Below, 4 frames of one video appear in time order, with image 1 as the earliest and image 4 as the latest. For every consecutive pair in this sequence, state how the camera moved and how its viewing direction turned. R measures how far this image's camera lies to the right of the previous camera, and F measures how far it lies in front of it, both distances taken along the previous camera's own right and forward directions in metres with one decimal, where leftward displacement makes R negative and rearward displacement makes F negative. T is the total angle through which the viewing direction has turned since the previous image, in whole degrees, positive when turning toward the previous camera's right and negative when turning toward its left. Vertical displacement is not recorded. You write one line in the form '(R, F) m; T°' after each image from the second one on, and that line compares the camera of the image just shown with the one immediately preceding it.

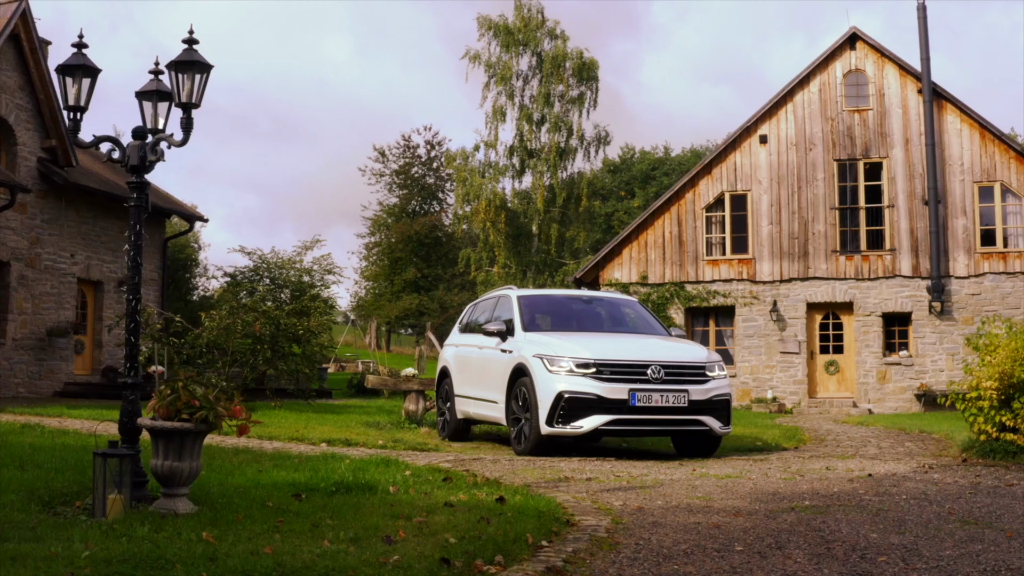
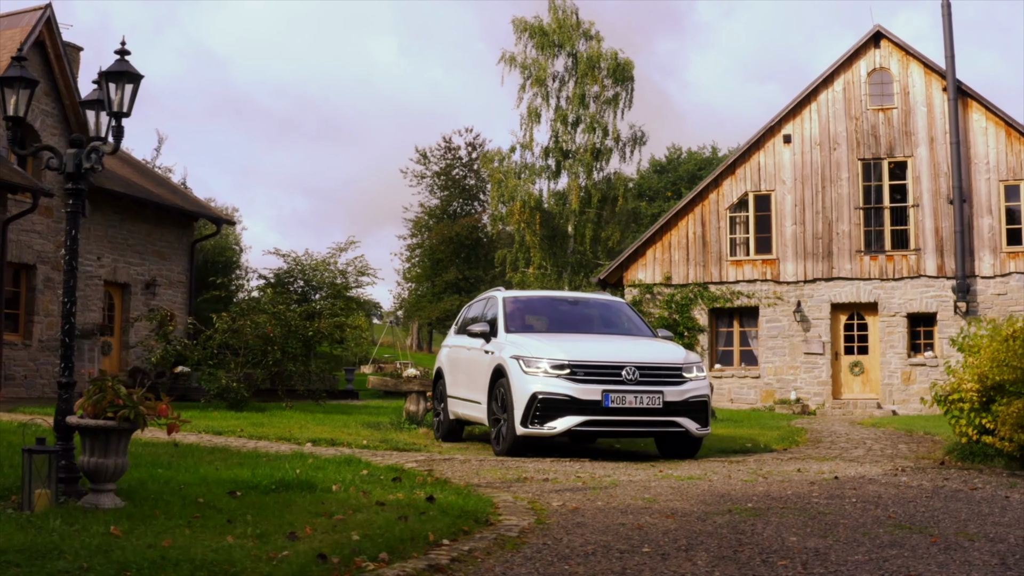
(+0.7, -0.1) m; -3°
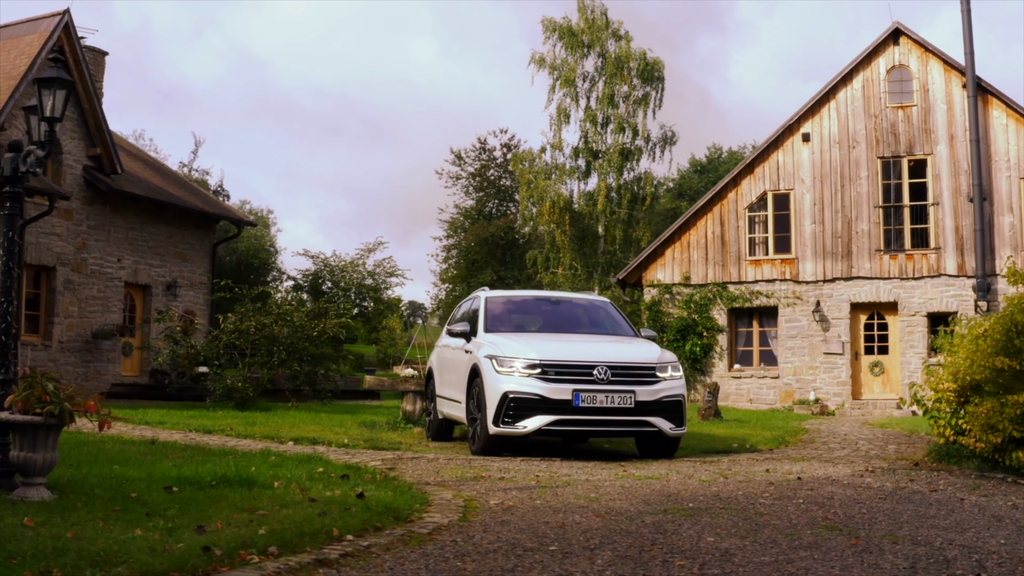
(+0.7, 0.0) m; -2°
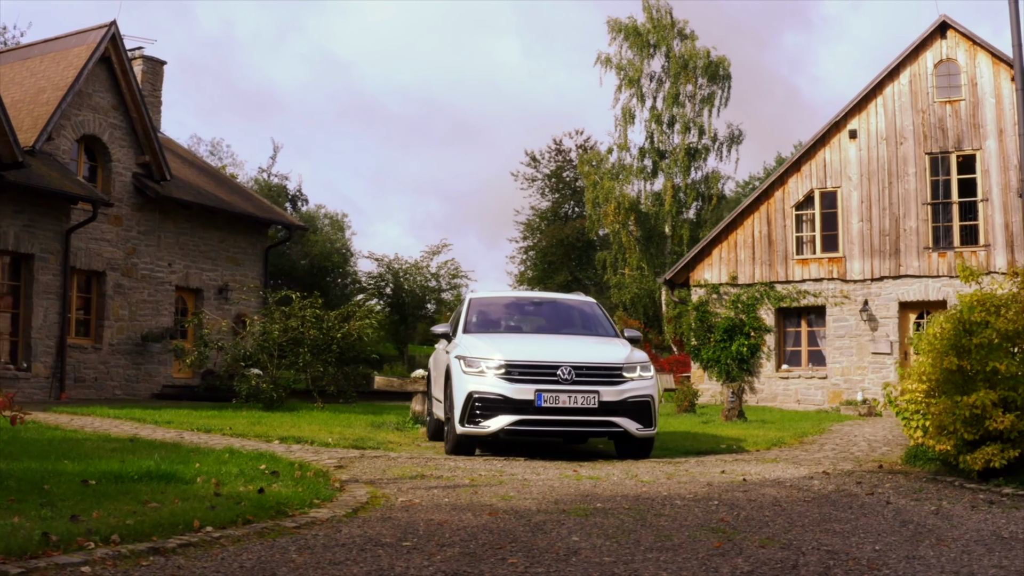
(+1.2, -0.1) m; -5°
